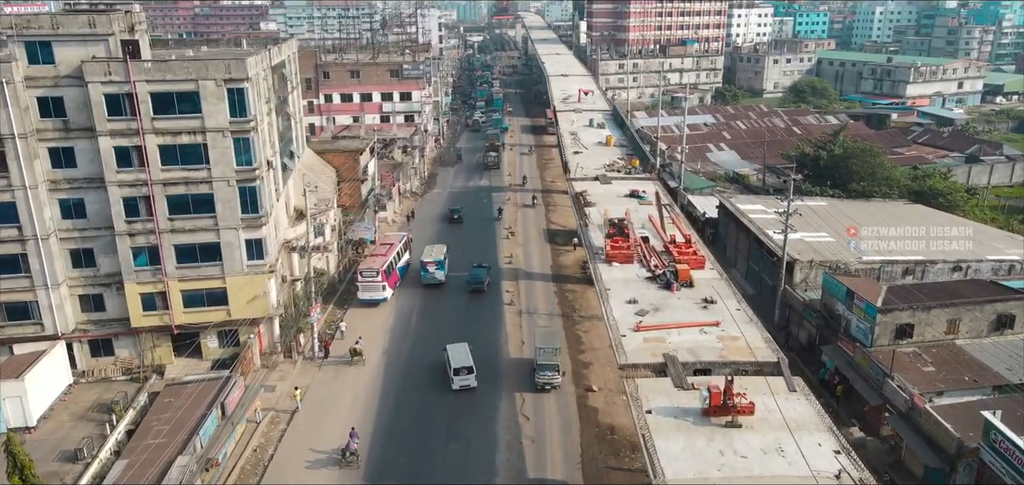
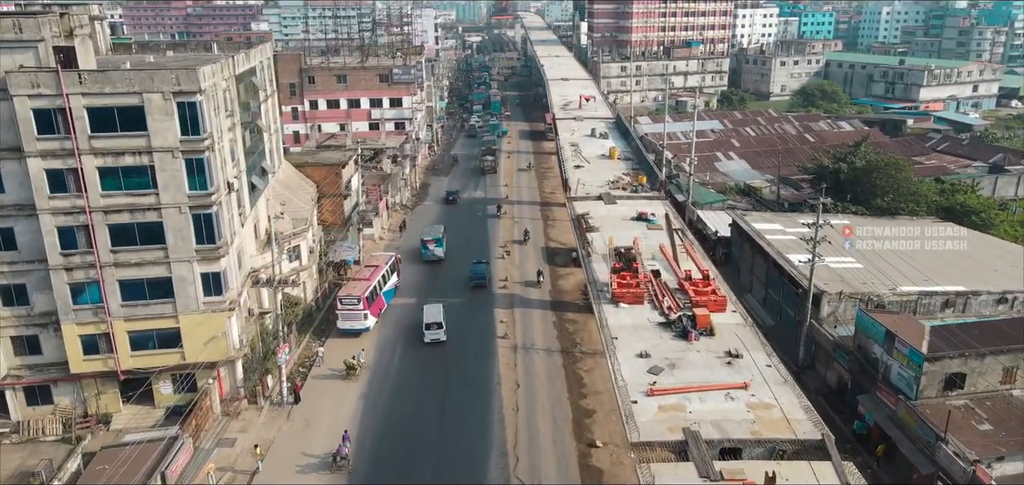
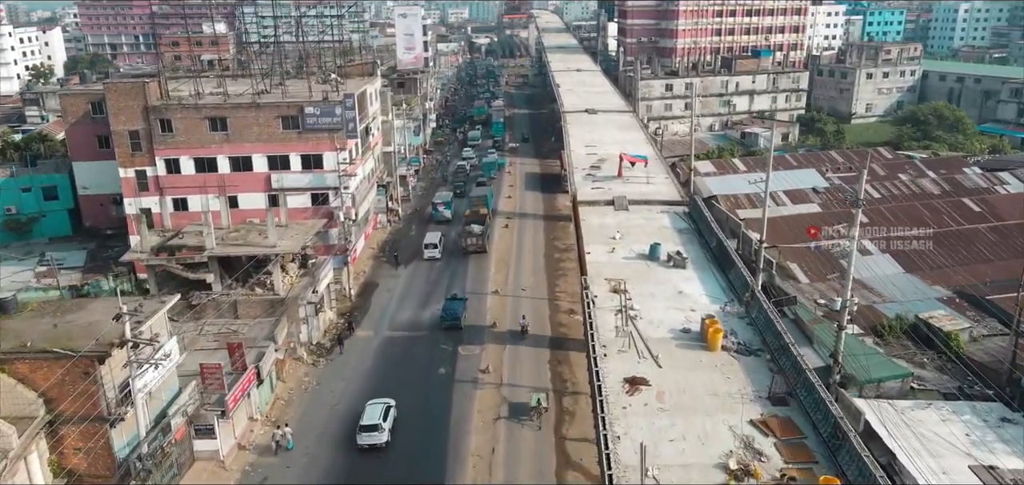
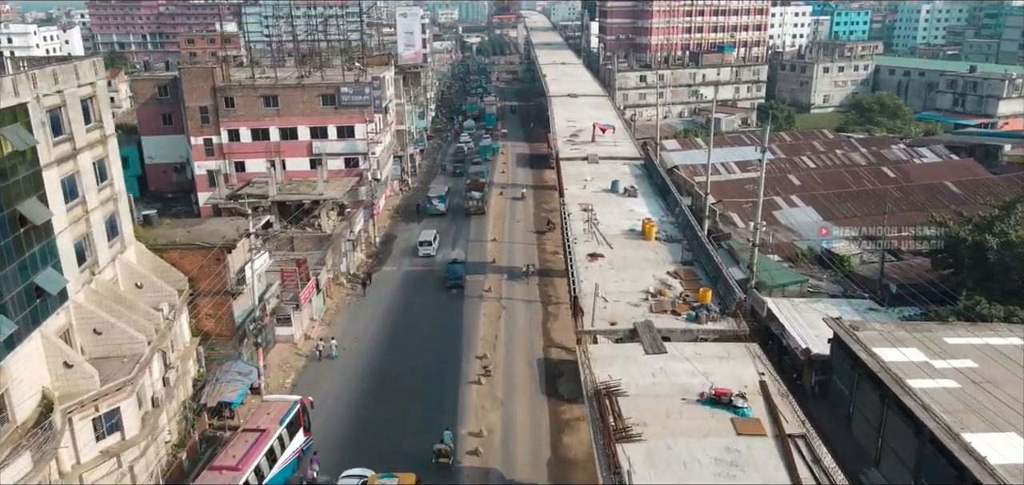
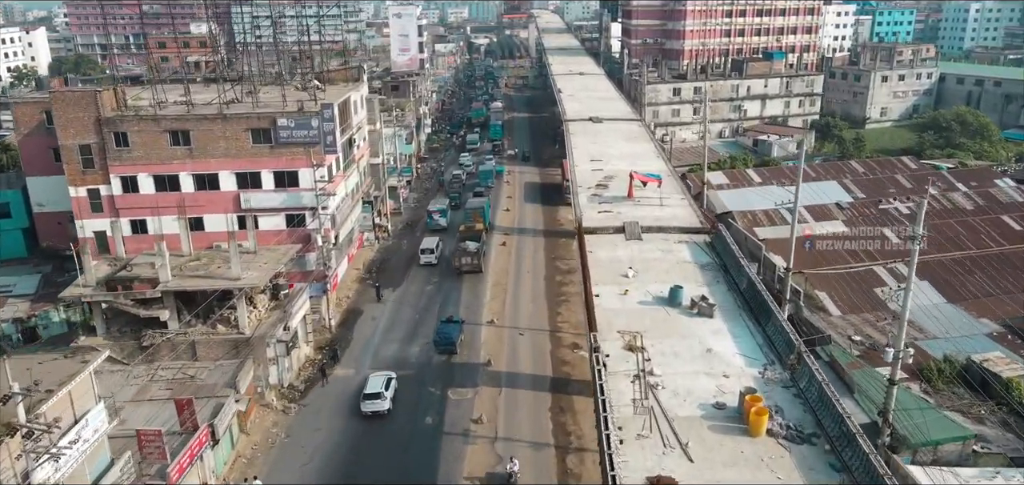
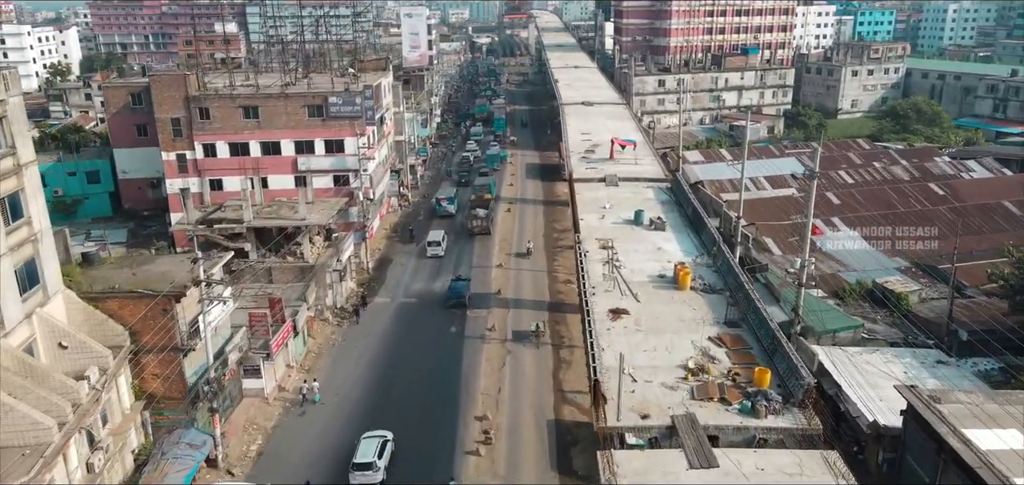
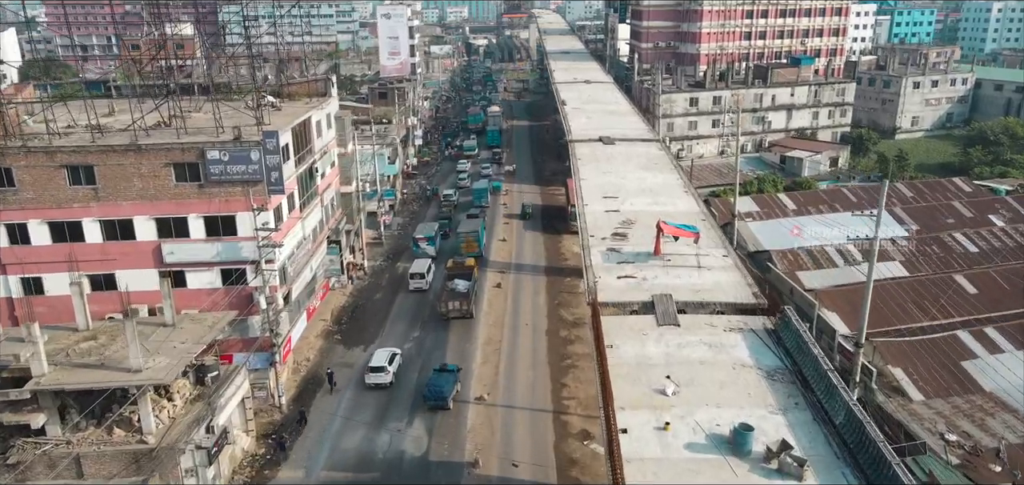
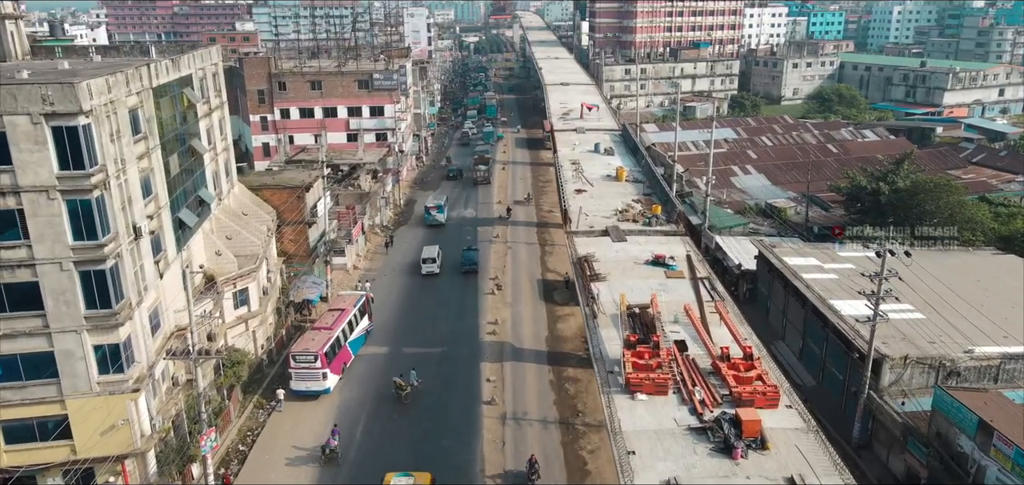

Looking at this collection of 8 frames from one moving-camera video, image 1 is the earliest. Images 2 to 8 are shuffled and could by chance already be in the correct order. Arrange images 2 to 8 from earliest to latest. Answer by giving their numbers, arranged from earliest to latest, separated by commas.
2, 8, 4, 6, 3, 5, 7
